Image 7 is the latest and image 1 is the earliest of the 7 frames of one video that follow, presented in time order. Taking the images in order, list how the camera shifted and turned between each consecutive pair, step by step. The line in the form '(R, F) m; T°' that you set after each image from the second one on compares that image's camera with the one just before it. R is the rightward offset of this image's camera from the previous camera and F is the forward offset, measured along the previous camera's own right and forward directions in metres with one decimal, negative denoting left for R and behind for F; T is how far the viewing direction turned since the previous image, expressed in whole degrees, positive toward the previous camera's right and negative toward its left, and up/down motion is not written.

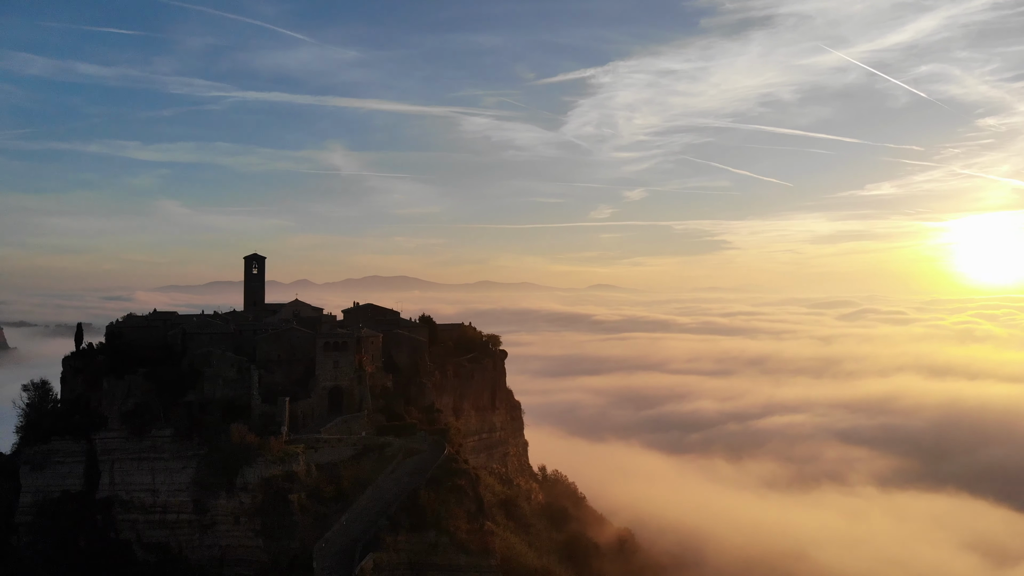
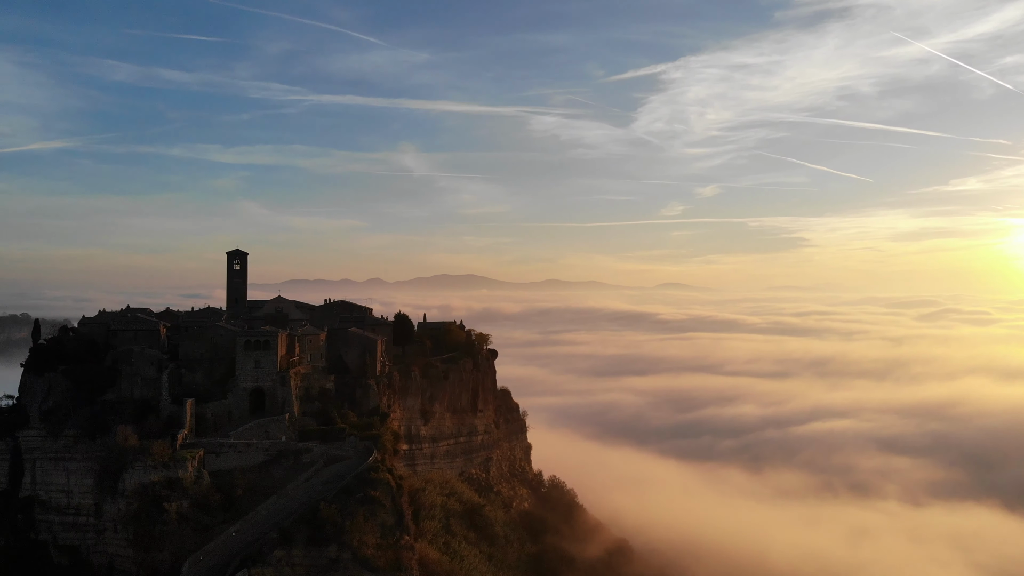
(+3.9, +2.0) m; -5°
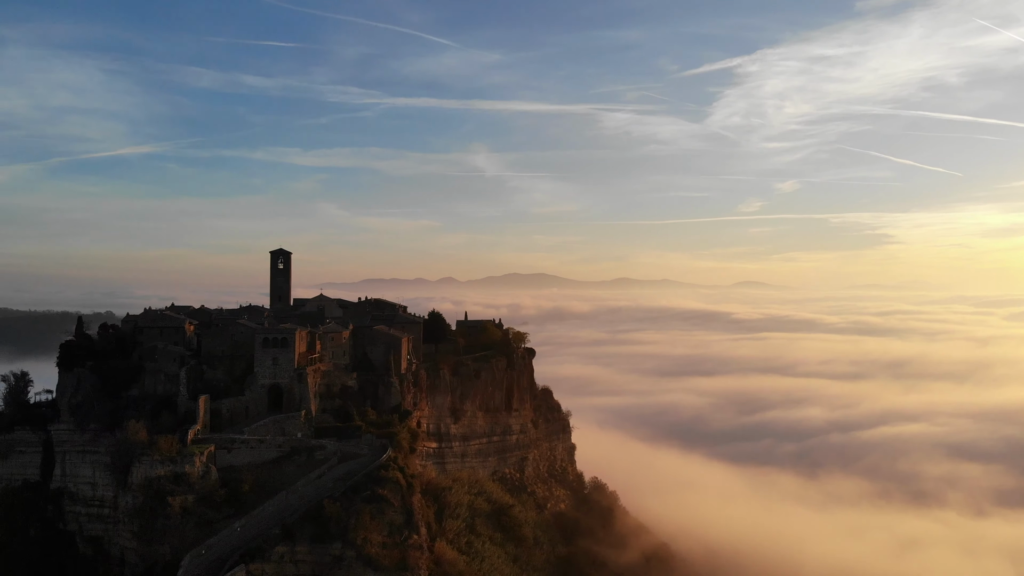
(+1.6, +0.4) m; -5°
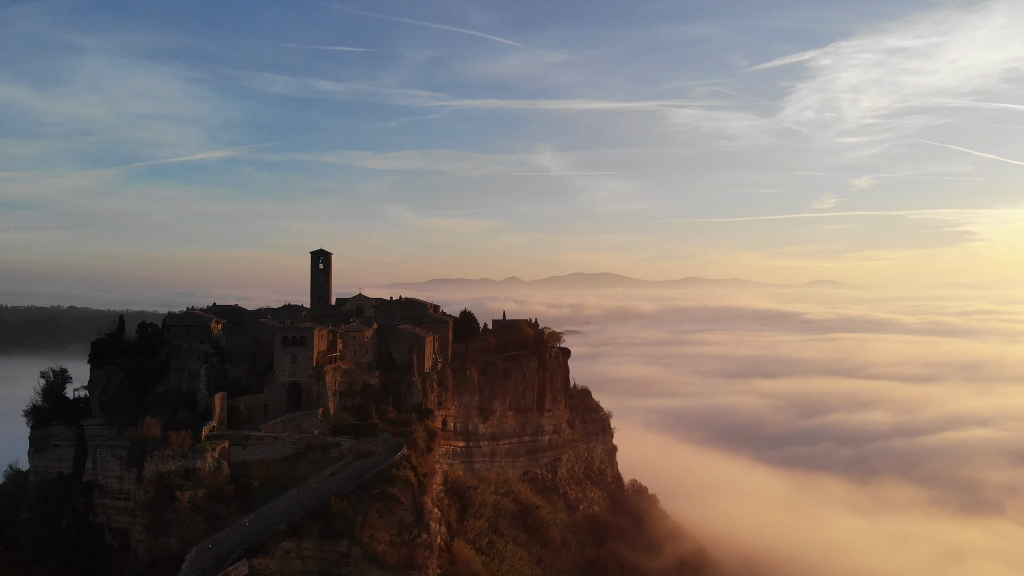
(+1.4, +0.2) m; -5°
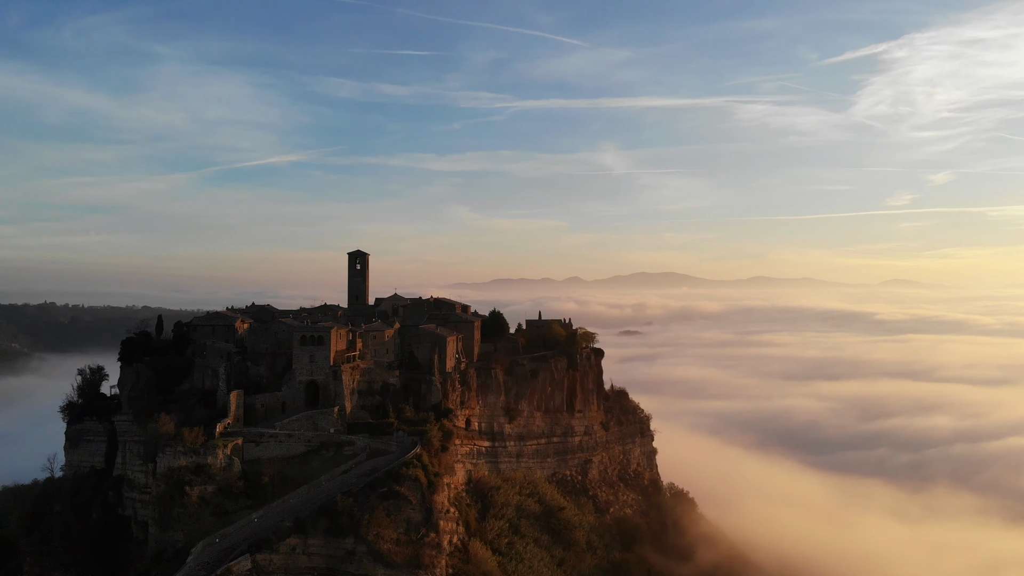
(+1.4, +0.2) m; -4°
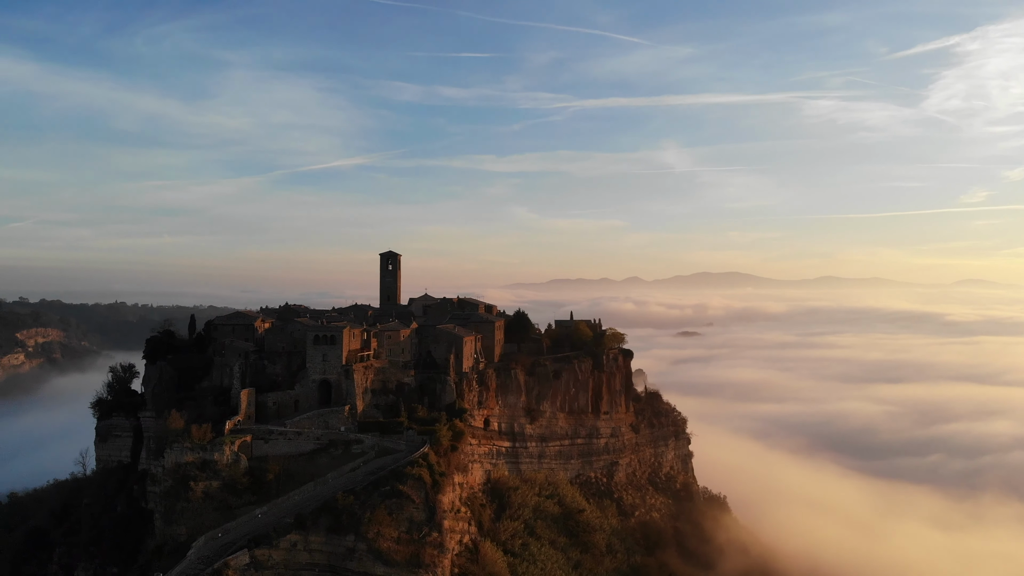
(+1.5, +0.1) m; -4°
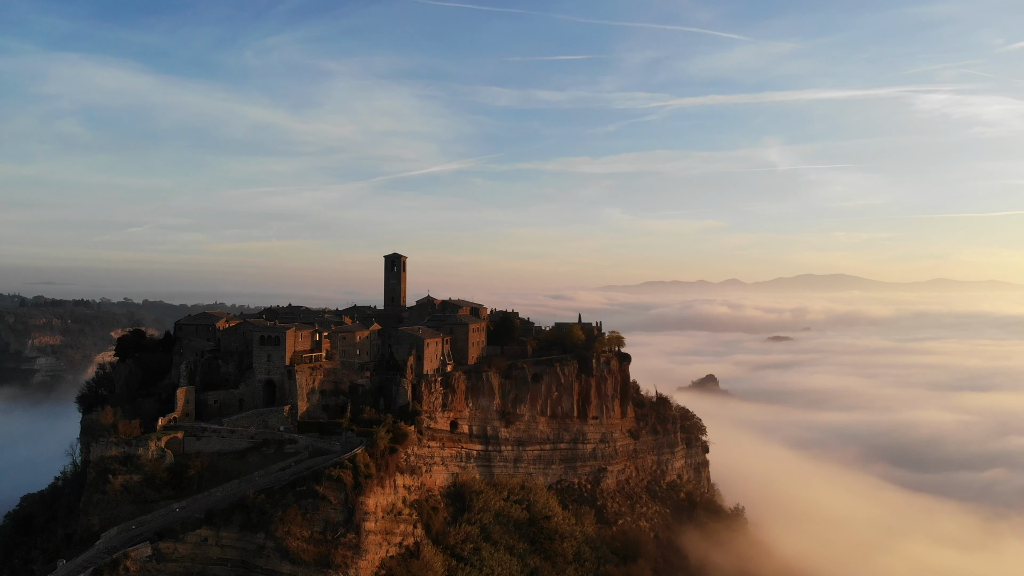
(+4.7, +0.6) m; -7°
